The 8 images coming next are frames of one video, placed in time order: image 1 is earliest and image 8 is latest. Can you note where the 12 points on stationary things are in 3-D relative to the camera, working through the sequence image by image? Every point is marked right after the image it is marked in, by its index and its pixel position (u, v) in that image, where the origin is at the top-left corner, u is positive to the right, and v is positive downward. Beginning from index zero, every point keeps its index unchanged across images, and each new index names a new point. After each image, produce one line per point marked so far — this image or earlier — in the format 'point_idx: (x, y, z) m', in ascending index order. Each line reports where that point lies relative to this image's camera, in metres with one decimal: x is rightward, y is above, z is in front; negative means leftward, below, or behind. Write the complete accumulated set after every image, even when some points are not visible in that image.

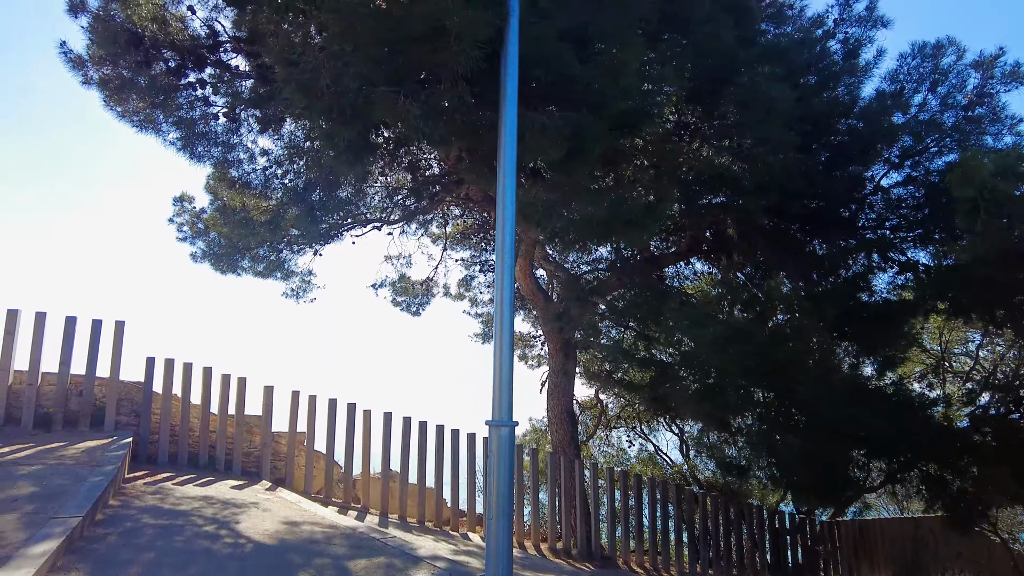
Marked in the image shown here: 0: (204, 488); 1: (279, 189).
0: (-1.8, -1.2, +3.8) m
1: (-1.9, +0.9, +5.5) m
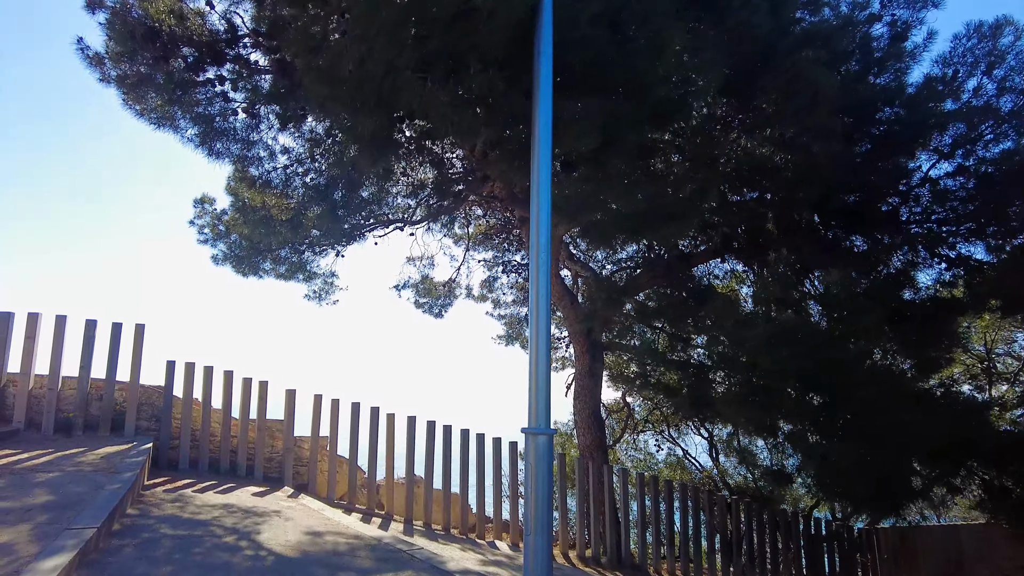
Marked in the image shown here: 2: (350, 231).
0: (-1.6, -1.2, +3.7) m
1: (-1.7, +0.9, +5.4) m
2: (-1.4, +0.6, +6.0) m
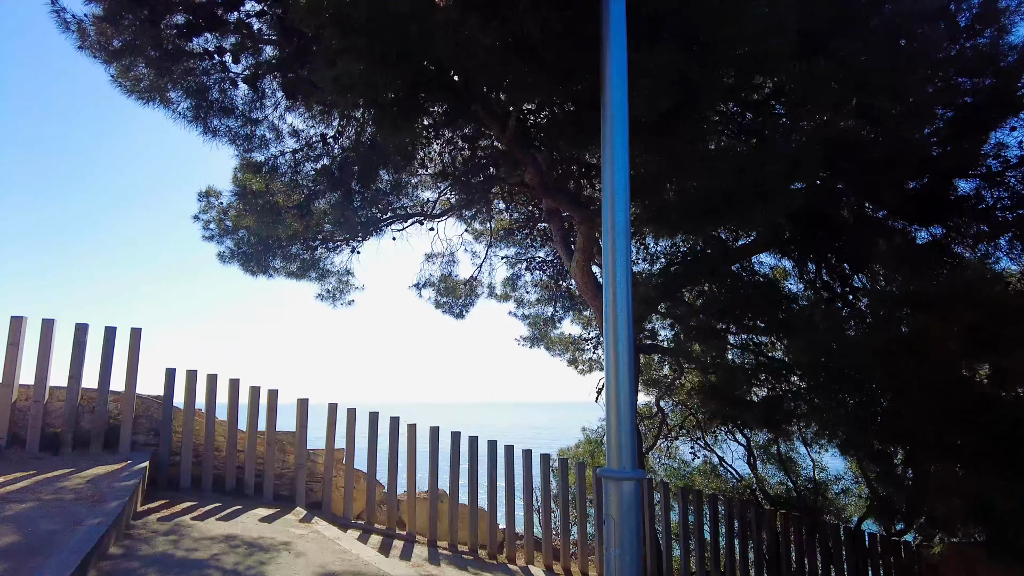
0: (-1.4, -1.2, +3.3) m
1: (-1.5, +0.9, +5.0) m
2: (-1.2, +0.6, +5.6) m
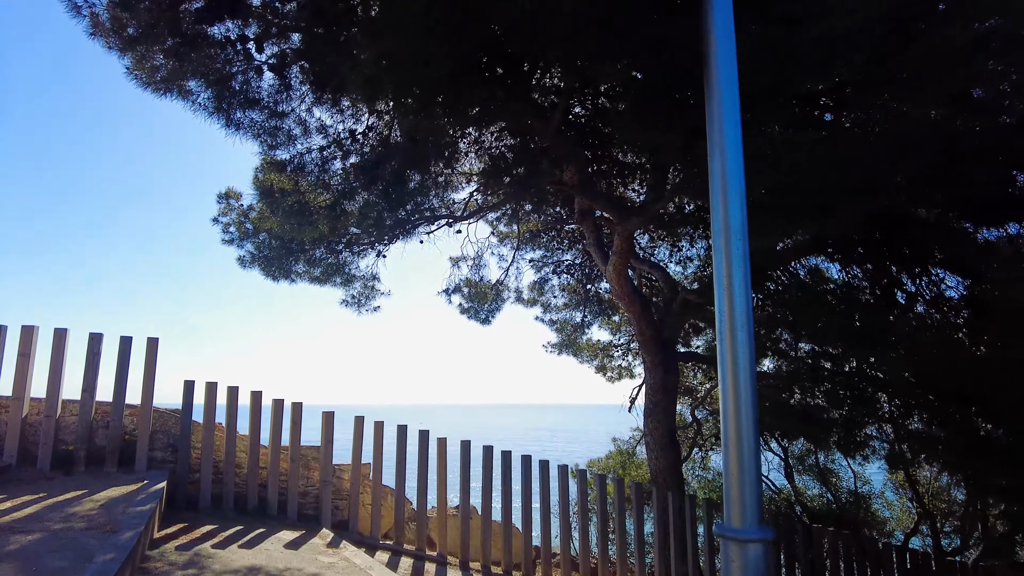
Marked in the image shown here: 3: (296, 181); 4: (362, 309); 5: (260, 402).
0: (-1.2, -1.2, +3.0) m
1: (-1.3, +0.8, +4.8) m
2: (-0.9, +0.5, +5.3) m
3: (-1.6, +0.8, +5.0) m
4: (-1.4, -0.2, +6.0) m
5: (-1.5, -0.7, +4.0) m
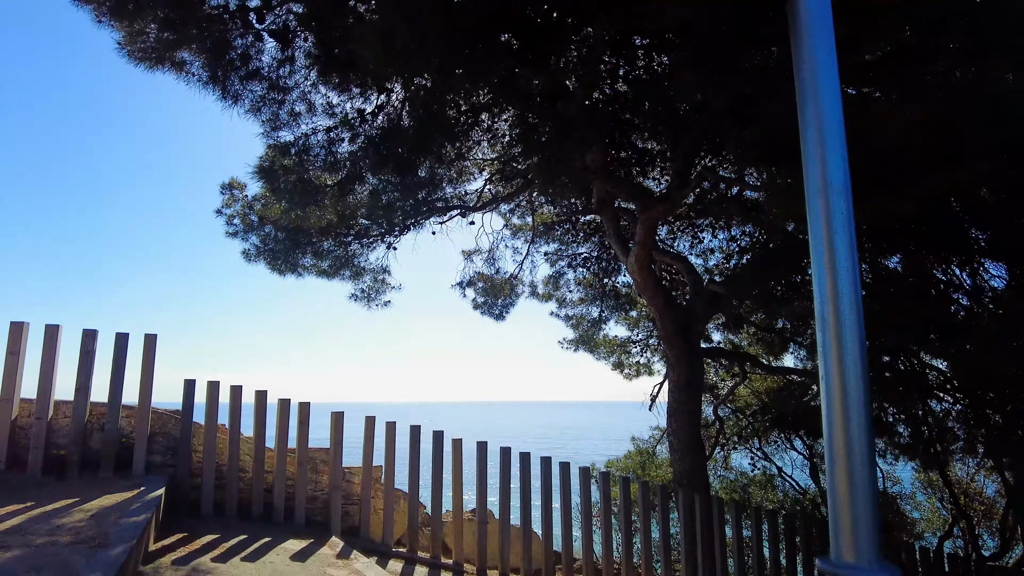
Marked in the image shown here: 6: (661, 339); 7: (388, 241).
0: (-1.1, -1.2, +2.8) m
1: (-1.1, +0.9, +4.5) m
2: (-0.8, +0.6, +5.1) m
3: (-1.5, +0.8, +4.7) m
4: (-1.2, -0.1, +5.8) m
5: (-1.4, -0.7, +3.8) m
6: (+1.3, -0.4, +5.6) m
7: (-1.0, +0.4, +5.1) m
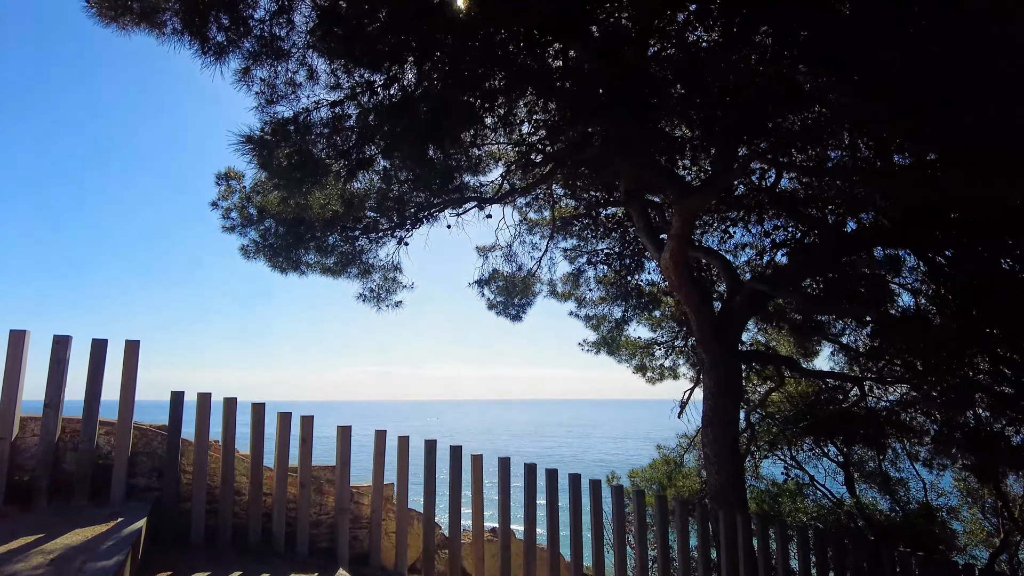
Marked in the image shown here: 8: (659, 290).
0: (-0.9, -1.2, +2.4) m
1: (-1.0, +0.9, +4.1) m
2: (-0.6, +0.6, +4.7) m
3: (-1.3, +0.9, +4.3) m
4: (-1.1, -0.1, +5.4) m
5: (-1.3, -0.6, +3.4) m
6: (+1.4, -0.4, +5.1) m
7: (-0.8, +0.4, +4.7) m
8: (+1.6, 0.0, +7.1) m
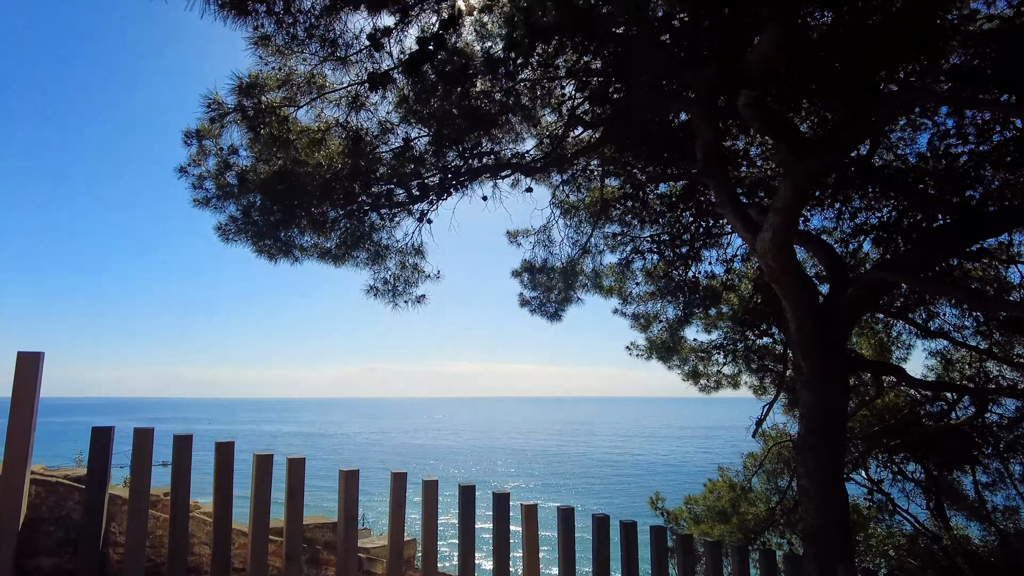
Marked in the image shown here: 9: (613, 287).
0: (-0.7, -1.1, +1.3) m
1: (-0.7, +0.9, +3.1) m
2: (-0.3, +0.6, +3.6) m
3: (-1.1, +0.9, +3.3) m
4: (-0.8, -0.1, +4.4) m
5: (-1.0, -0.6, +2.3) m
6: (+1.7, -0.3, +4.1) m
7: (-0.5, +0.4, +3.7) m
8: (+1.9, 0.0, +6.1) m
9: (+1.0, 0.0, +6.2) m
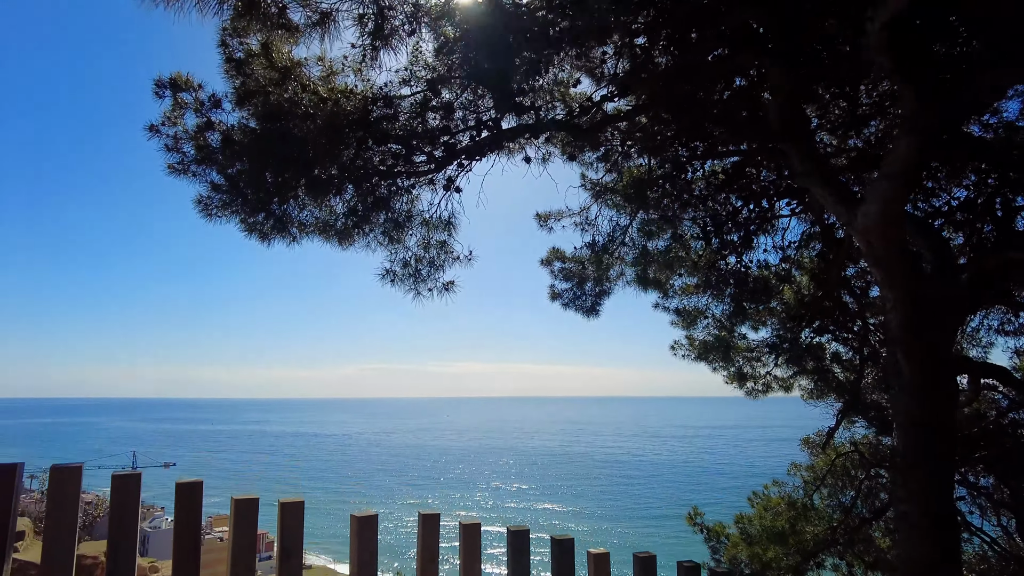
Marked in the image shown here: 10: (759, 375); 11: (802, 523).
0: (-0.5, -1.0, +0.7) m
1: (-0.5, +1.0, +2.4) m
2: (-0.1, +0.7, +2.9) m
3: (-0.9, +1.0, +2.6) m
4: (-0.5, 0.0, +3.7) m
5: (-0.8, -0.5, +1.7) m
6: (+1.9, -0.3, +3.4) m
7: (-0.3, +0.5, +3.0) m
8: (+2.1, +0.1, +5.4) m
9: (+1.2, +0.1, +5.5) m
10: (+2.1, -0.7, +5.6) m
11: (+2.2, -1.8, +5.0) m
